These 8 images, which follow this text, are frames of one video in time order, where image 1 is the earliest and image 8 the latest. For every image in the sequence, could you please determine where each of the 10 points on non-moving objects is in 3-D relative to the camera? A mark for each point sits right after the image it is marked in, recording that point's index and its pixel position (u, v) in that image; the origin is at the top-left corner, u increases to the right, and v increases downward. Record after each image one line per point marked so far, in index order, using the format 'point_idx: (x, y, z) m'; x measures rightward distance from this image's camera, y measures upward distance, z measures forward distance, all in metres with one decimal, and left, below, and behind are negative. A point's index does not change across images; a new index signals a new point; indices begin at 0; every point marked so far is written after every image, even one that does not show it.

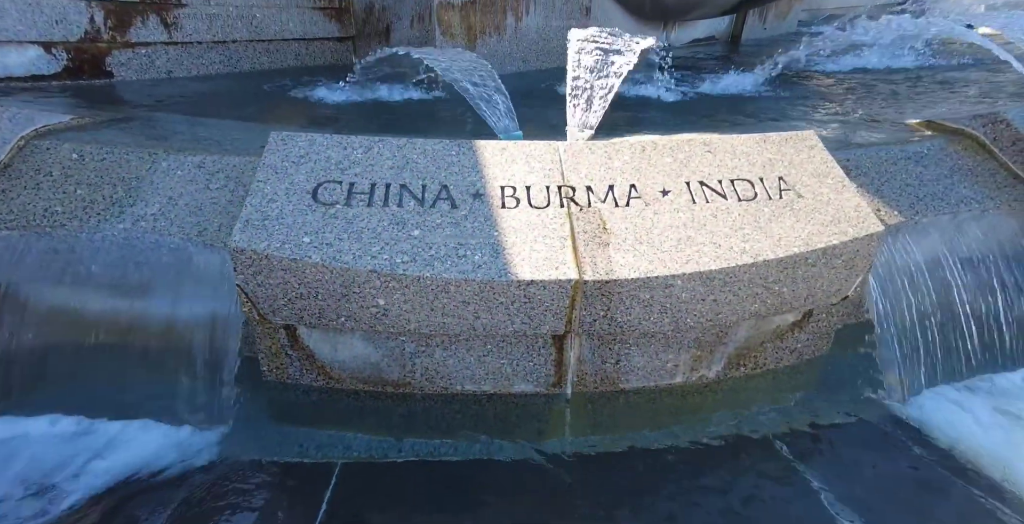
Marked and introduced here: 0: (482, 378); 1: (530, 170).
0: (-0.1, -0.4, +2.0) m
1: (+0.1, +0.4, +2.1) m
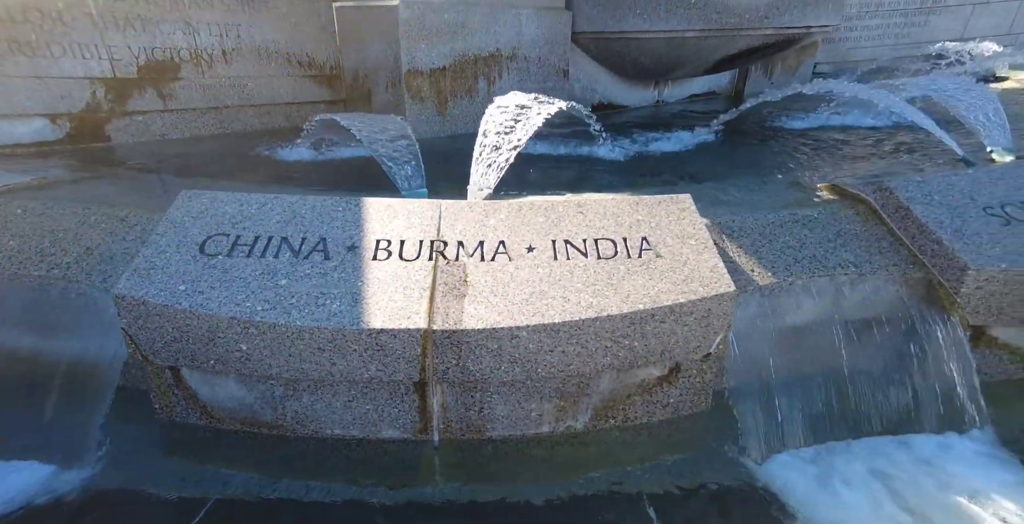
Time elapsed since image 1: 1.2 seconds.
0: (-0.6, -0.6, +2.1) m
1: (-0.4, +0.2, +2.2) m
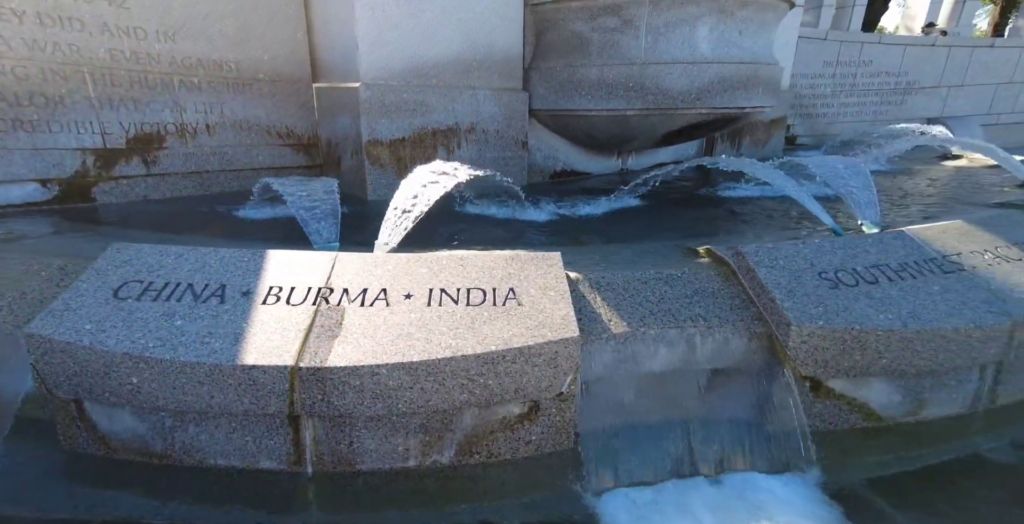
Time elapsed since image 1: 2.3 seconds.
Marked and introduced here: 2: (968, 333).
0: (-1.2, -0.8, +2.3) m
1: (-1.0, -0.1, +2.5) m
2: (+2.1, -0.3, +2.5) m
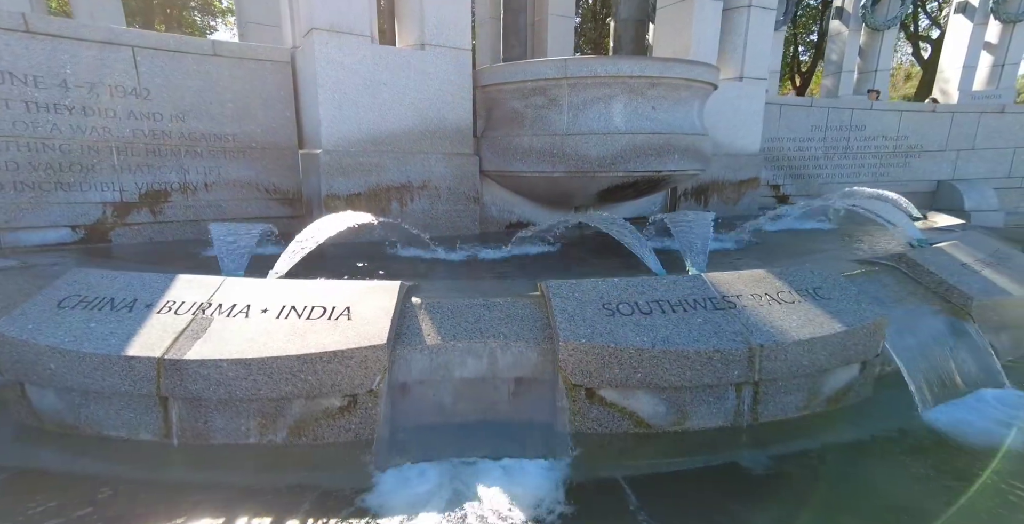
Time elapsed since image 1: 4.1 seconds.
0: (-2.2, -0.9, +3.0) m
1: (-2.0, -0.2, +3.3) m
2: (+1.1, -0.5, +2.9) m
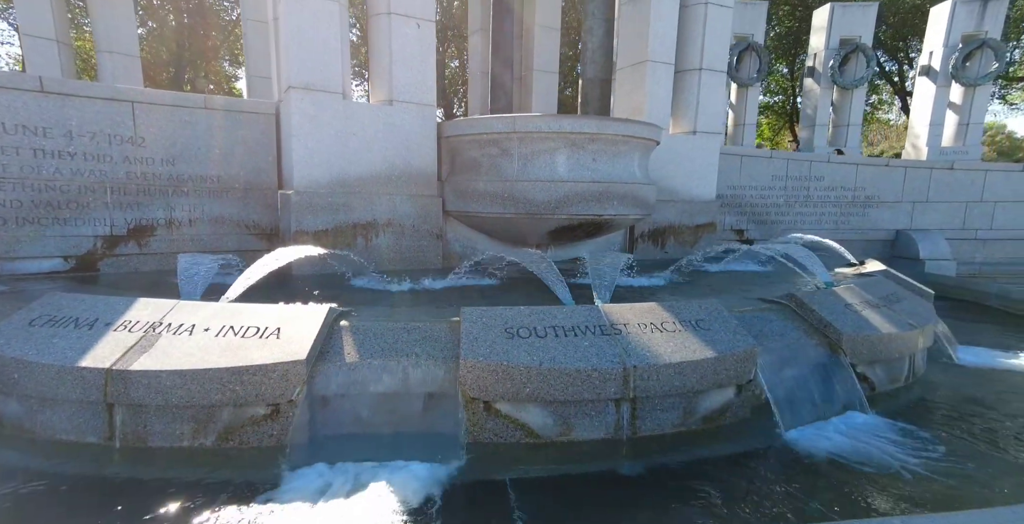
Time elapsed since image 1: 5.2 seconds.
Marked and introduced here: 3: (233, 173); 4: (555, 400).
0: (-2.9, -1.1, +3.4) m
1: (-2.6, -0.4, +3.8) m
2: (+0.5, -0.7, +3.3) m
3: (-3.8, +1.2, +7.2) m
4: (+0.3, -0.9, +3.4) m
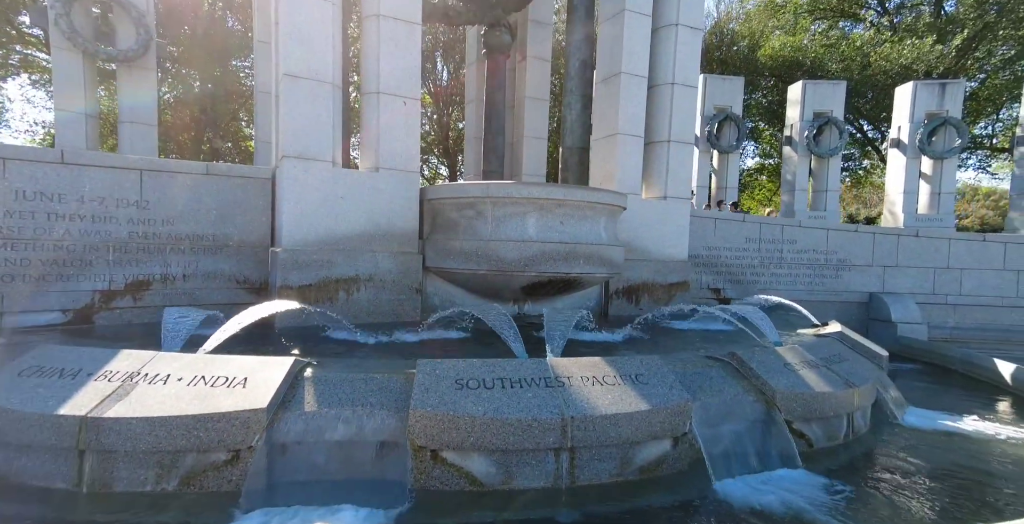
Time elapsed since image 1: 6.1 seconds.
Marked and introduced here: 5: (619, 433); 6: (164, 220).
0: (-3.2, -1.4, +3.7) m
1: (-2.9, -0.8, +4.1) m
2: (+0.1, -1.1, +3.6) m
3: (-4.1, +0.4, +7.7) m
4: (-0.1, -1.3, +3.6) m
5: (+0.7, -1.2, +3.7) m
6: (-4.8, +0.6, +7.3) m
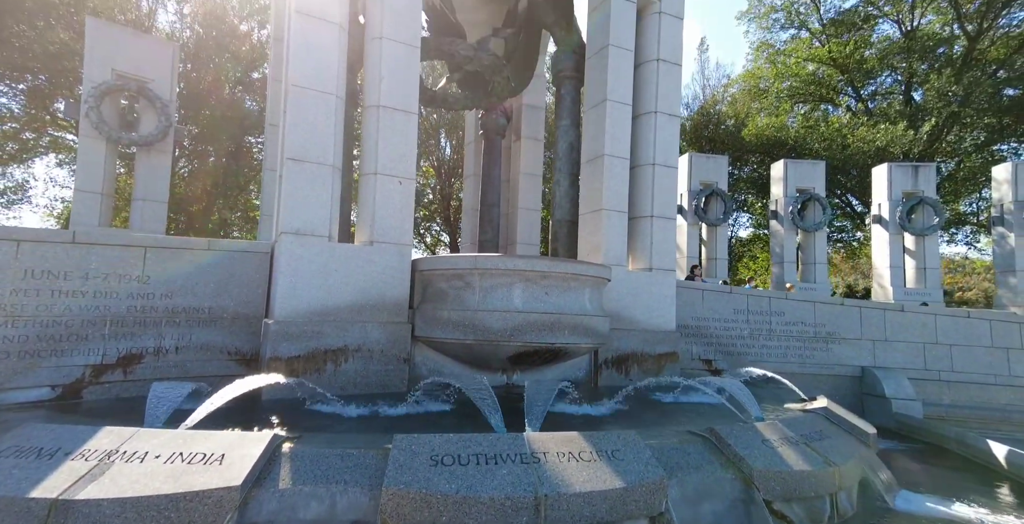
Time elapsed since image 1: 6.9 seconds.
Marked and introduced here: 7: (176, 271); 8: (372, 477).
0: (-3.4, -2.0, +3.6) m
1: (-3.1, -1.4, +4.1) m
2: (-0.1, -1.6, +3.6) m
3: (-4.3, -0.6, +7.9) m
4: (-0.3, -1.8, +3.6) m
5: (+0.6, -1.7, +3.7) m
6: (-4.9, -0.5, +7.5) m
7: (-4.8, -0.1, +7.6) m
8: (-1.0, -1.6, +3.9) m
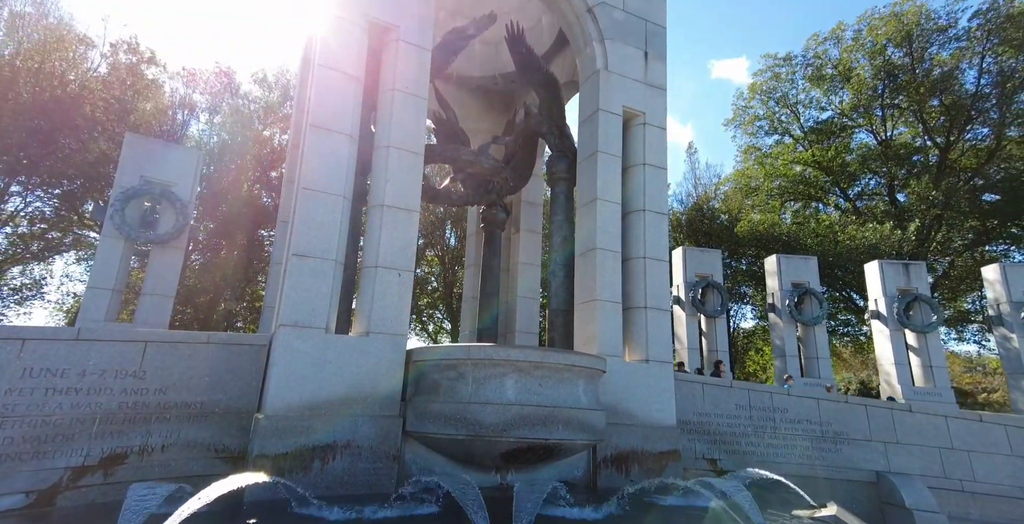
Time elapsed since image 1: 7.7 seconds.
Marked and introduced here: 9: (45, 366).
0: (-3.5, -2.6, +3.4) m
1: (-3.2, -2.1, +4.0) m
2: (-0.2, -2.3, +3.4) m
3: (-4.4, -2.0, +7.8) m
4: (-0.4, -2.4, +3.4) m
5: (+0.4, -2.4, +3.5) m
6: (-5.0, -1.8, +7.5) m
7: (-4.9, -1.5, +7.6) m
8: (-1.1, -2.3, +3.7) m
9: (-6.0, -1.2, +6.9) m
